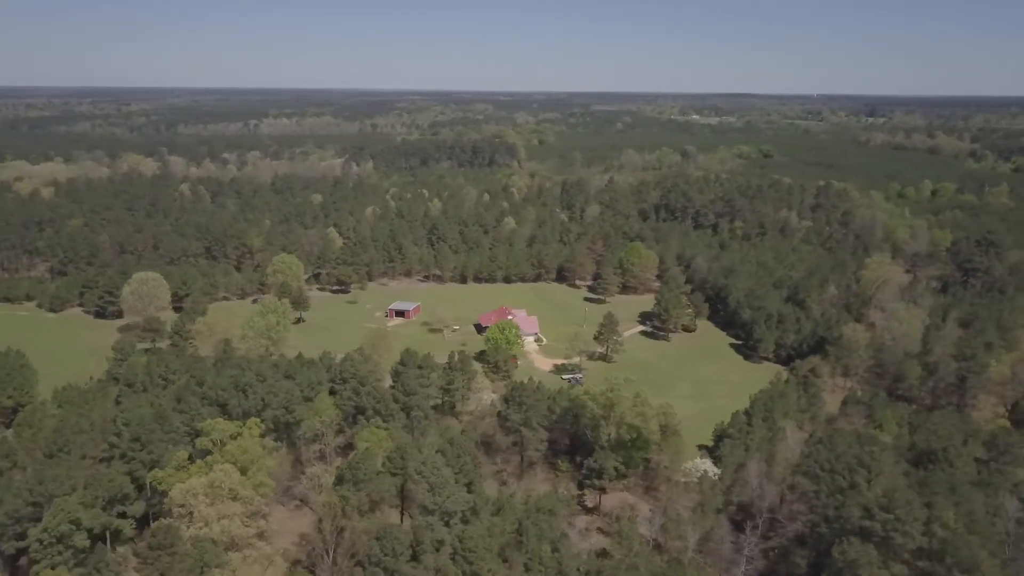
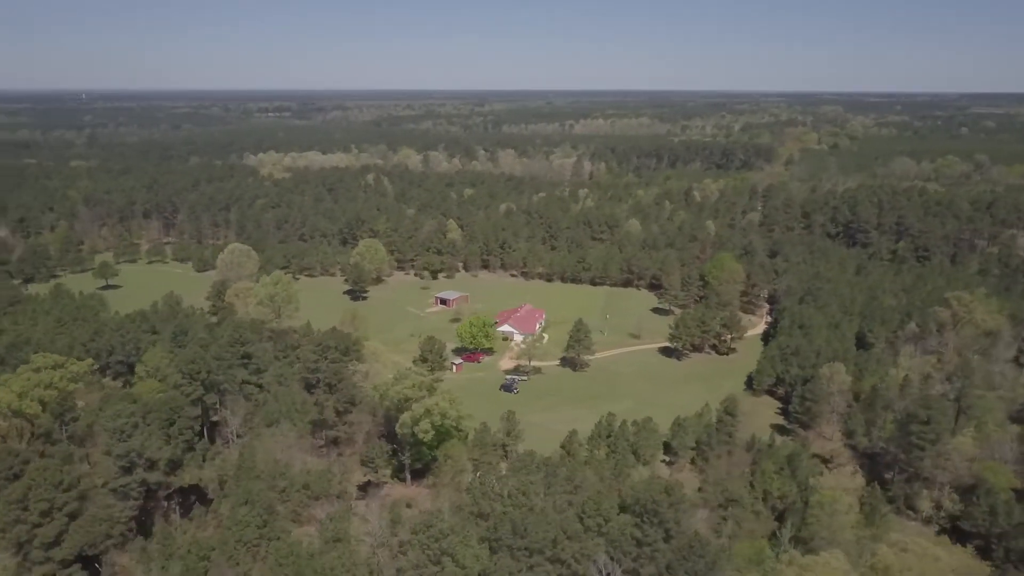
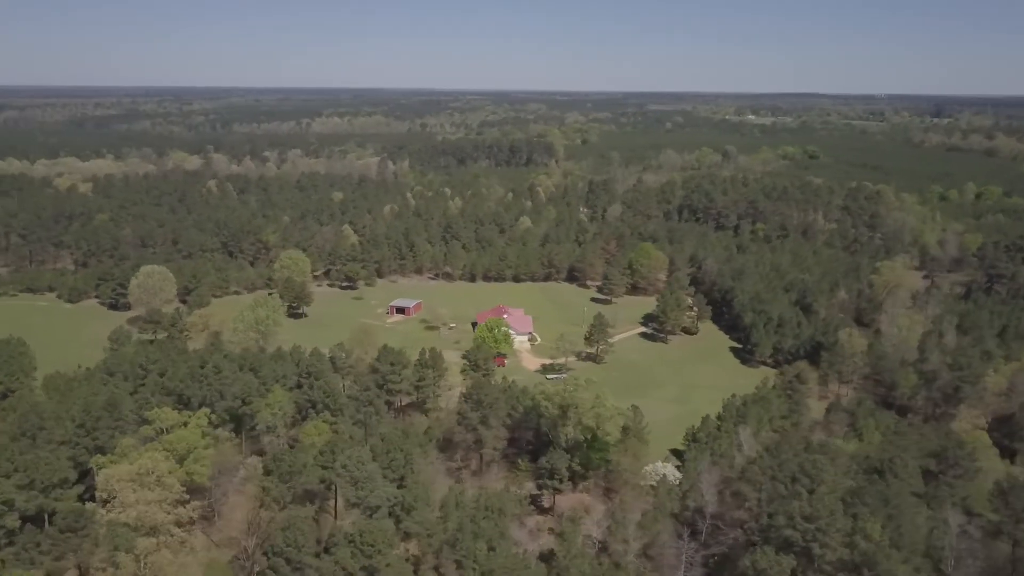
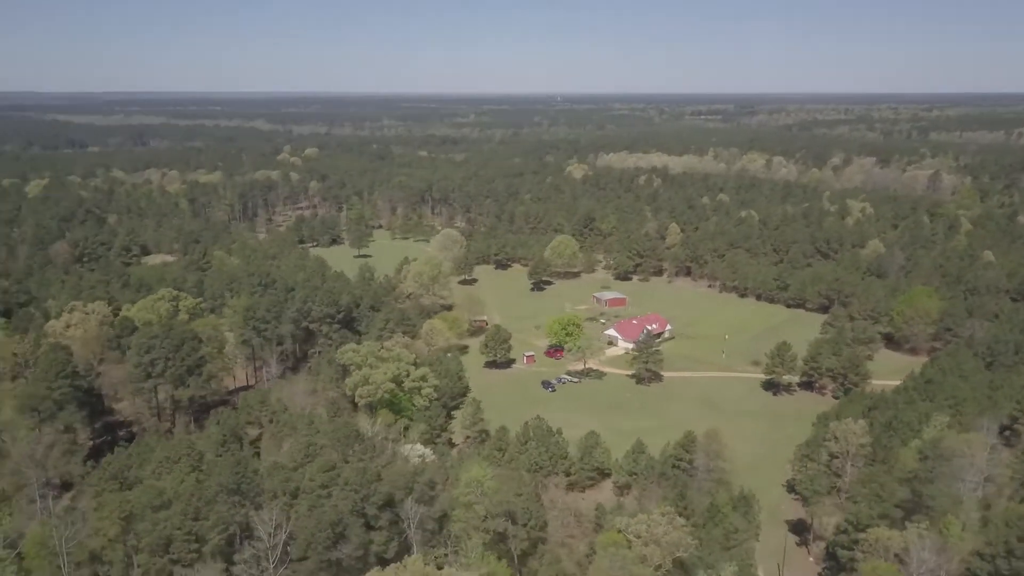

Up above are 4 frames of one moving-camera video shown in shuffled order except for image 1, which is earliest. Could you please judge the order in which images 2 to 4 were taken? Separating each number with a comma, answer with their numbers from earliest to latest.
3, 2, 4
